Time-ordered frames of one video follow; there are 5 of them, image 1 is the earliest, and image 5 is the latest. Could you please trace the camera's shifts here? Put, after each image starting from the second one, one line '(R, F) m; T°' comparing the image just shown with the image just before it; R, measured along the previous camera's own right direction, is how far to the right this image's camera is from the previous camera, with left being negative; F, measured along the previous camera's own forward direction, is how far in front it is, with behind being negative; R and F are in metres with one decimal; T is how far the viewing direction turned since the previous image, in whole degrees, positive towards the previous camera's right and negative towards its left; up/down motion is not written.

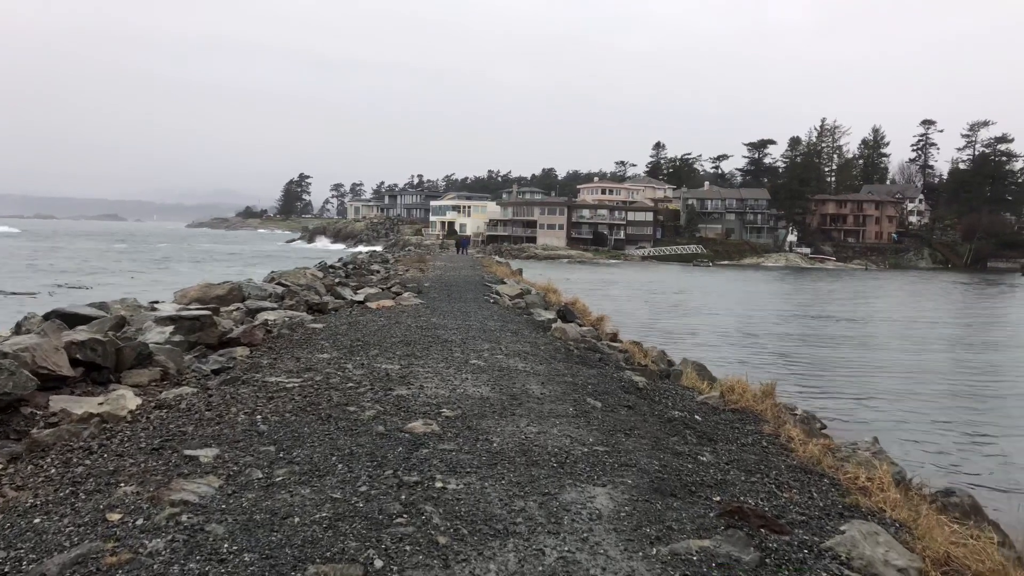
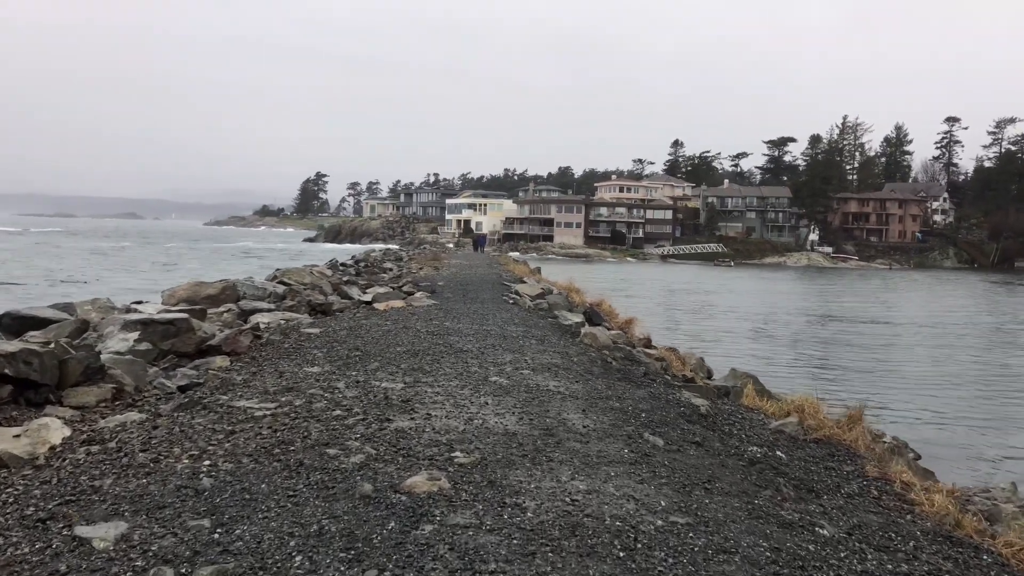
(-0.1, +1.5) m; -1°
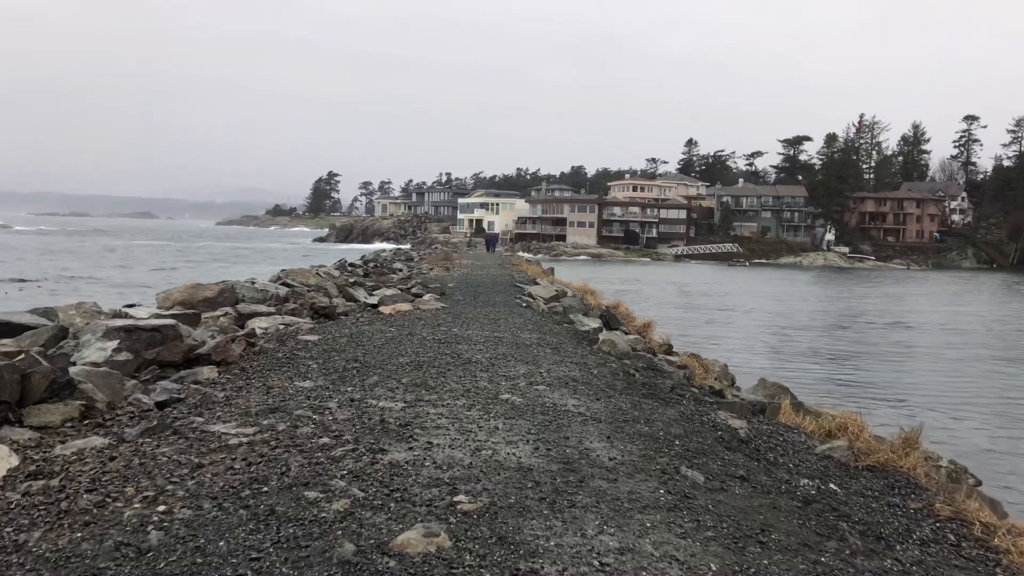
(0.0, +0.7) m; -1°
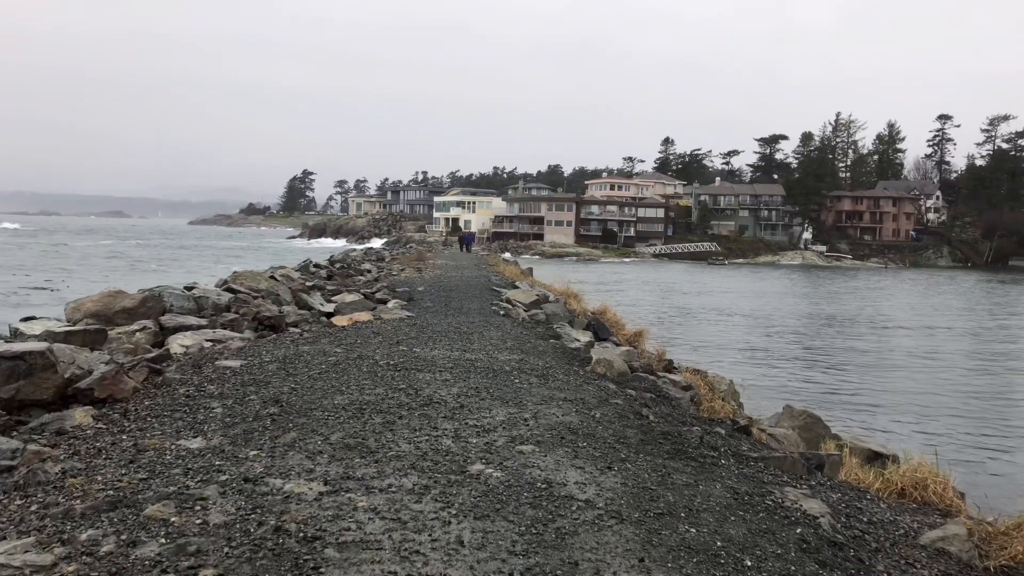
(0.0, +1.8) m; +2°
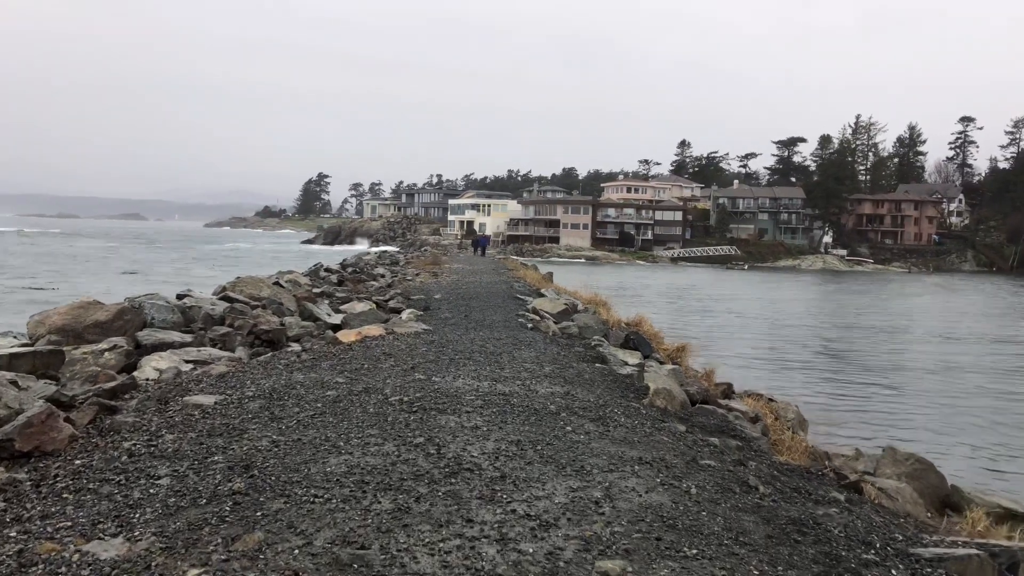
(-0.2, +1.5) m; -1°
